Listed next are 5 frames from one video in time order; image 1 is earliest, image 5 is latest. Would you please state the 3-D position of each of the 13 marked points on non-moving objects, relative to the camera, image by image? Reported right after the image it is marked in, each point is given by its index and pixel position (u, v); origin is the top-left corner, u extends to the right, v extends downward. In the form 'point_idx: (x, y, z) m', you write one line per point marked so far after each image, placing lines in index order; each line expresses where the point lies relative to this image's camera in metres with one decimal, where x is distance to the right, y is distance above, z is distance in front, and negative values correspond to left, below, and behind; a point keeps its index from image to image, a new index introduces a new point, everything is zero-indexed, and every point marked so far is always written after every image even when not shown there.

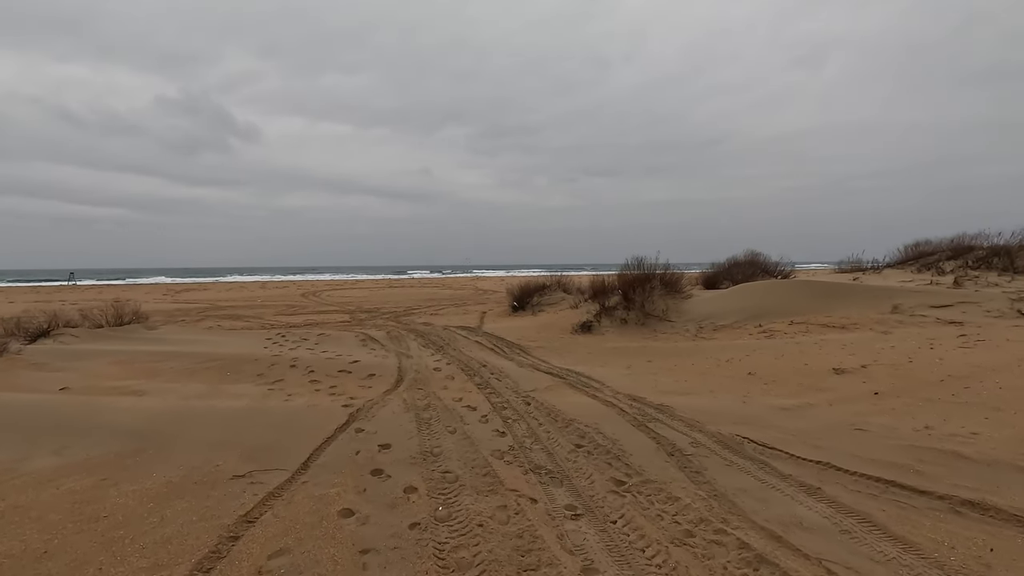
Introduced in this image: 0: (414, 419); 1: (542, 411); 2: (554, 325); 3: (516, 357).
0: (-0.8, -1.0, +4.1) m
1: (+0.2, -1.0, +4.3) m
2: (+0.8, -0.7, +10.6) m
3: (+0.1, -1.0, +7.6) m
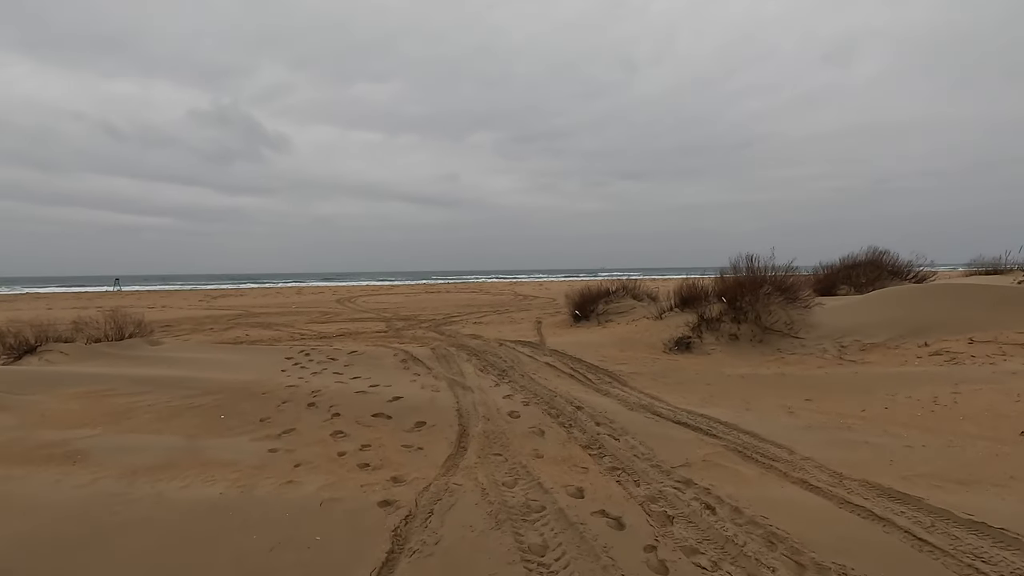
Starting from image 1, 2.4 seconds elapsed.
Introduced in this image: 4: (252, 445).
0: (0.0, -1.1, +2.1) m
1: (+1.0, -1.0, +2.2) m
2: (+2.0, -0.8, +8.5) m
3: (+1.1, -1.1, +5.6) m
4: (-1.9, -1.1, +3.8) m
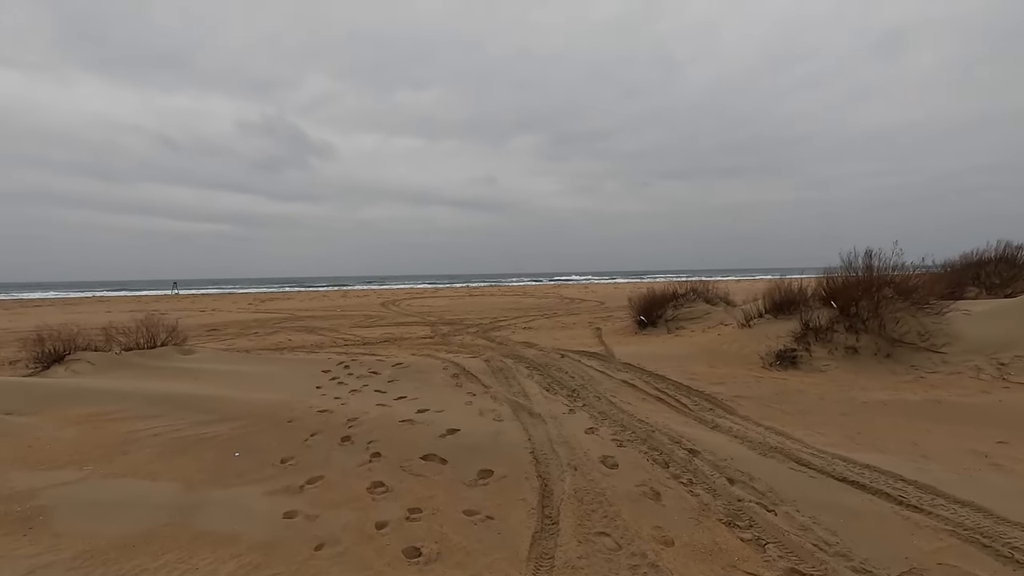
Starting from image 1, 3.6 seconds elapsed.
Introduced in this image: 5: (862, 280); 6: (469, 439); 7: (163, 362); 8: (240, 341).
0: (+0.4, -1.1, +1.0) m
1: (+1.4, -1.0, +1.0) m
2: (+2.9, -0.9, +7.2) m
3: (+1.7, -1.1, +4.4) m
4: (-1.3, -1.1, +2.9) m
5: (+4.4, +0.1, +6.7) m
6: (-0.3, -1.1, +3.7) m
7: (-4.9, -1.0, +7.5) m
8: (-7.6, -1.5, +15.0) m
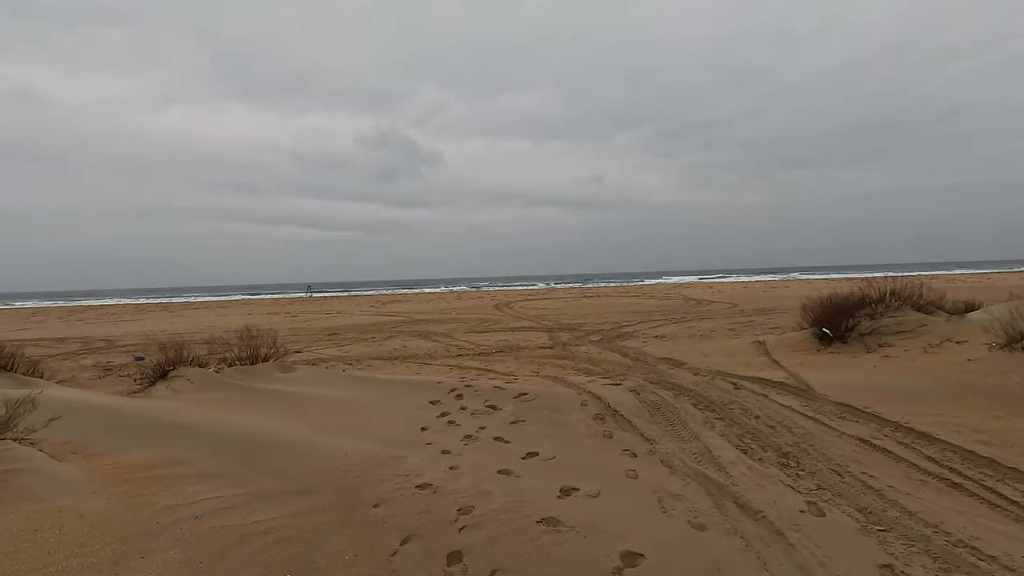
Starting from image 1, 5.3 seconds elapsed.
0: (+0.8, -1.2, -0.7) m
1: (+1.7, -1.1, -1.0) m
2: (+4.4, -0.9, +4.8) m
3: (+2.7, -1.2, +2.3) m
4: (-0.6, -1.2, +1.4) m
5: (+5.8, 0.0, +4.0) m
6: (+0.6, -1.1, +2.0) m
7: (-3.1, -1.2, +6.6) m
8: (-4.3, -1.6, +14.5) m
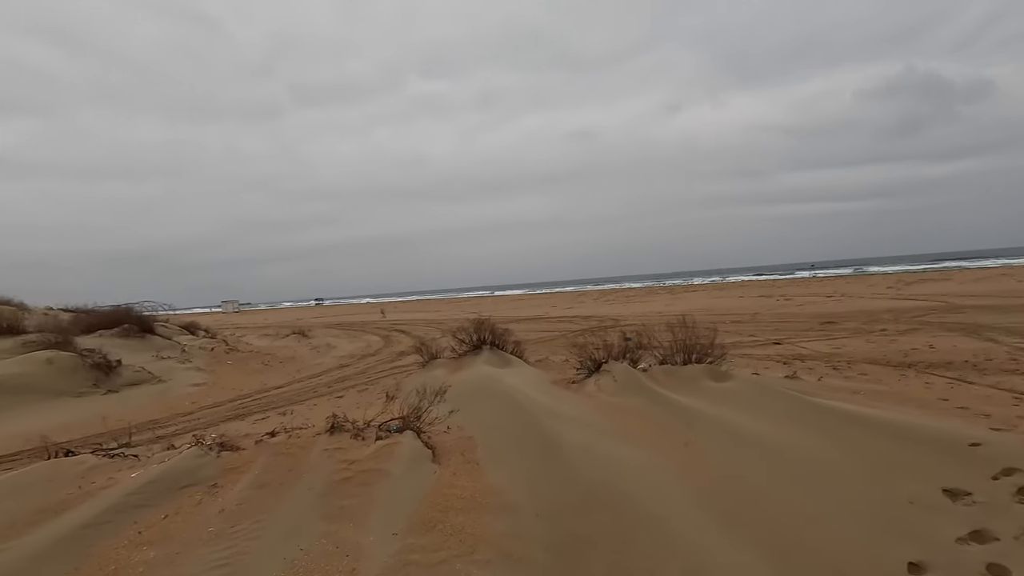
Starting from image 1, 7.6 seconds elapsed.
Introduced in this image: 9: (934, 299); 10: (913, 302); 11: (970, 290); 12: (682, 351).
0: (-1.5, -1.3, -2.5) m
1: (-1.1, -1.2, -3.4) m
2: (+5.0, -0.8, -1.7) m
3: (+2.0, -1.1, -2.0) m
4: (-0.7, -1.3, -0.1) m
5: (+5.2, +0.2, -3.3) m
6: (+0.5, -1.1, -0.6) m
7: (+1.6, -1.0, +5.2) m
8: (+7.0, -1.1, +11.2) m
9: (+13.3, -0.4, +17.1) m
10: (+12.8, -0.5, +17.3) m
11: (+15.1, -0.1, +17.9) m
12: (+2.0, -0.7, +6.3) m
